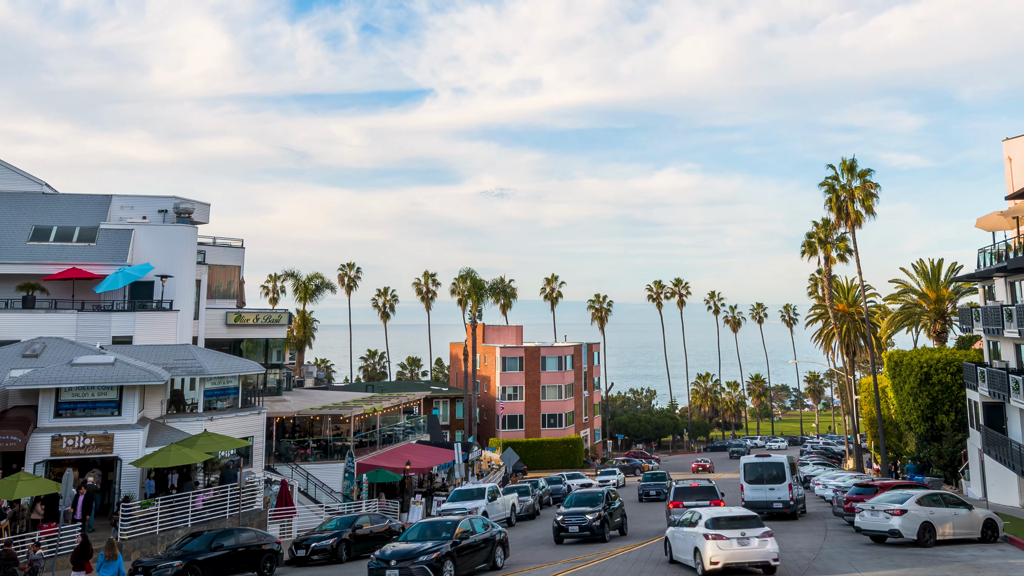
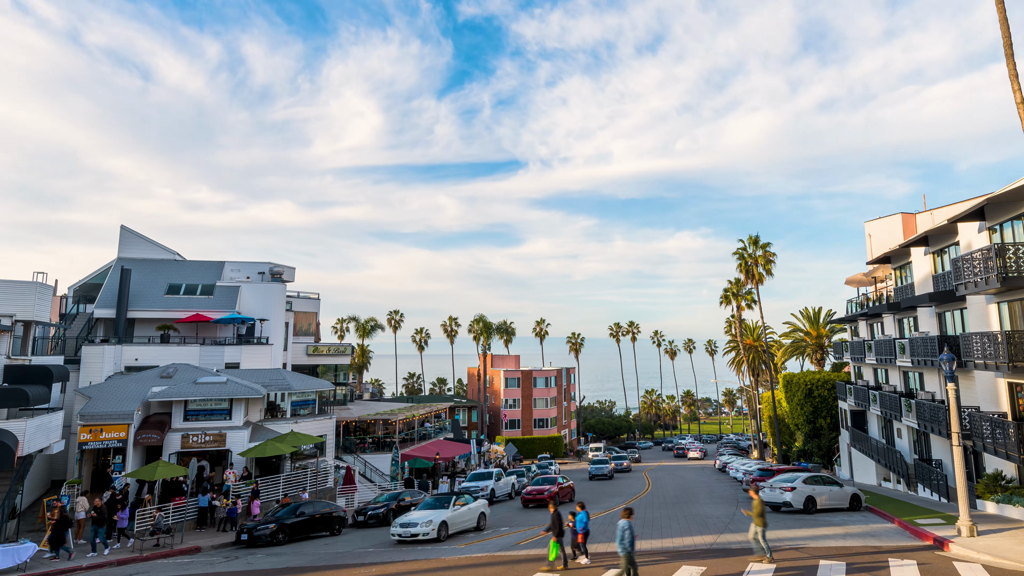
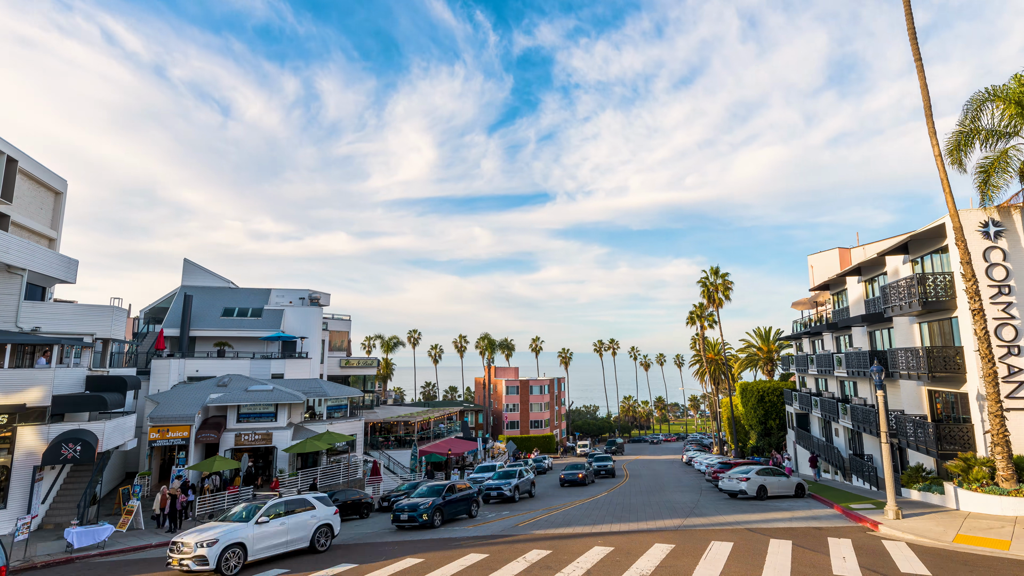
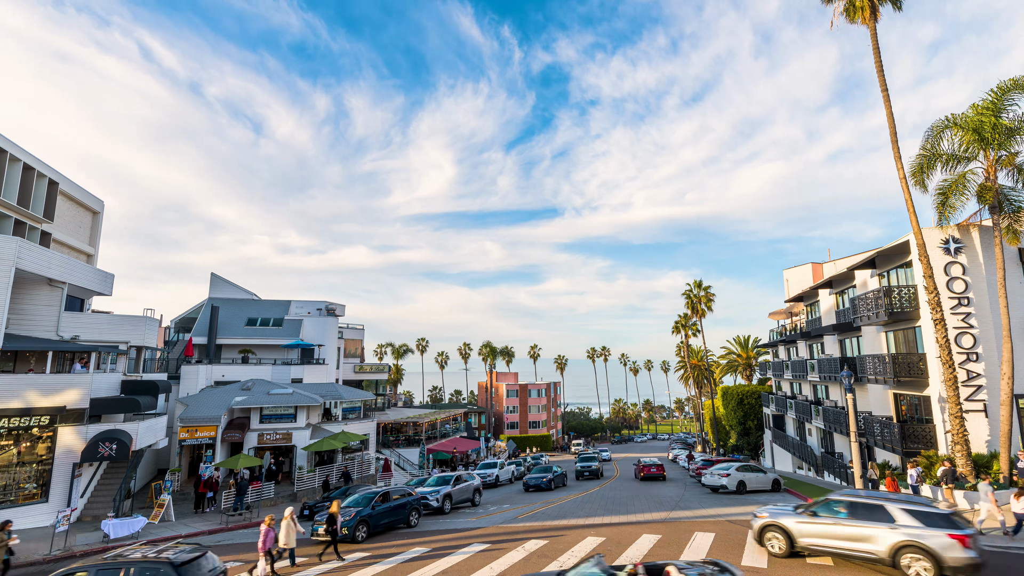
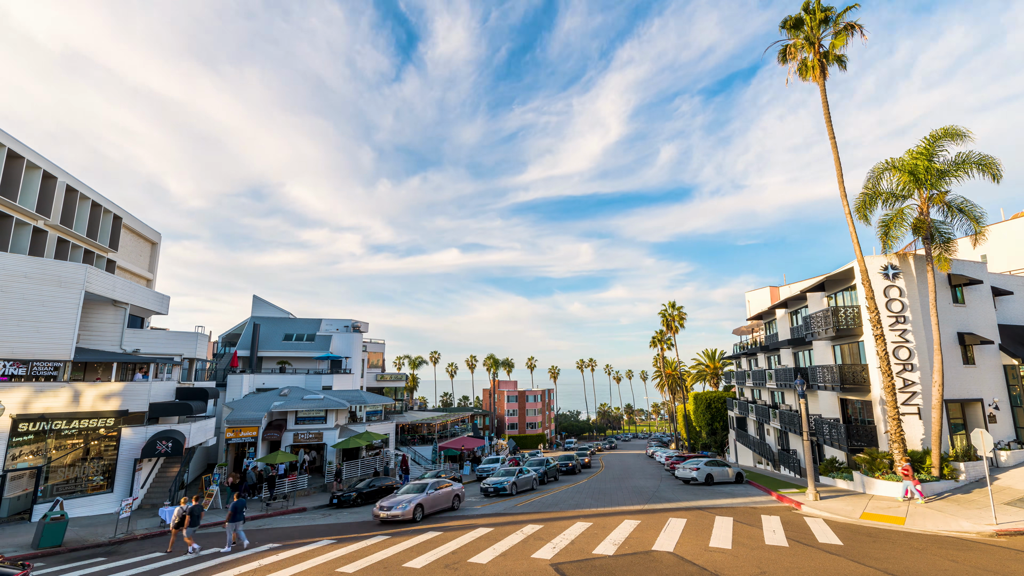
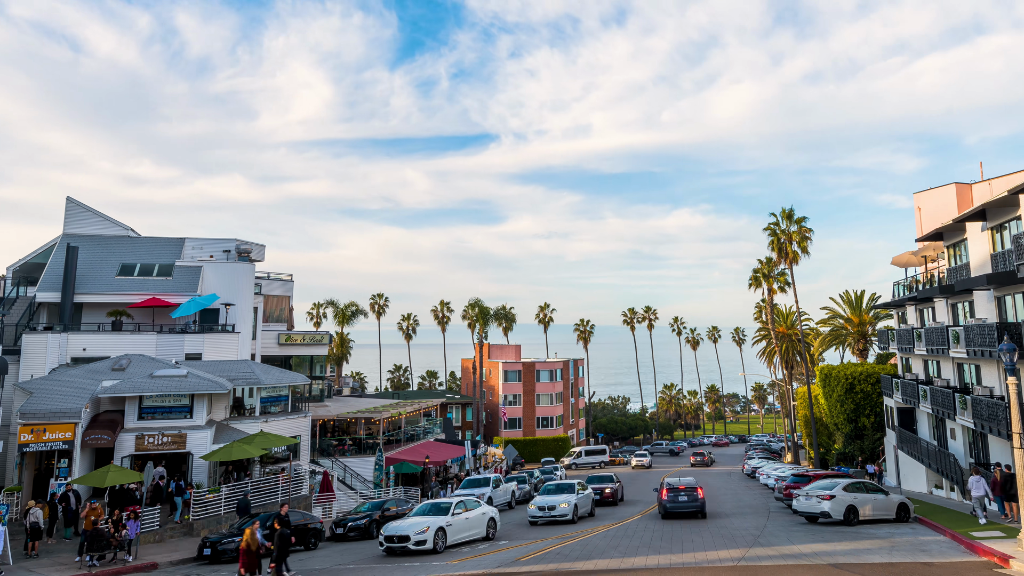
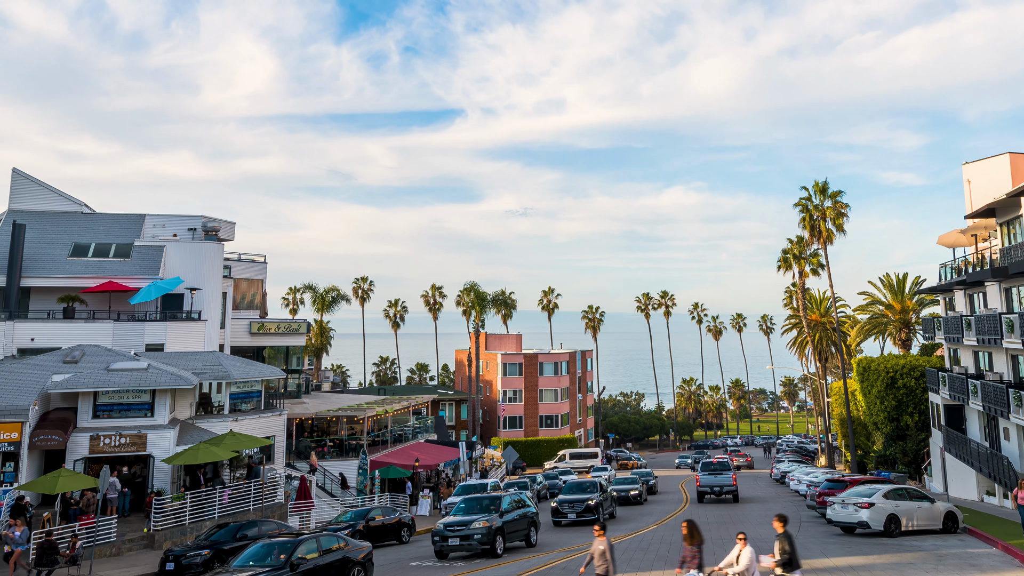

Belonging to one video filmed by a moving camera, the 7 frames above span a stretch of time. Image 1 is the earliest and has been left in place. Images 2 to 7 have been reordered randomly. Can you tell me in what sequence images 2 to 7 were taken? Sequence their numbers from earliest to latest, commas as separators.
7, 6, 2, 3, 4, 5
